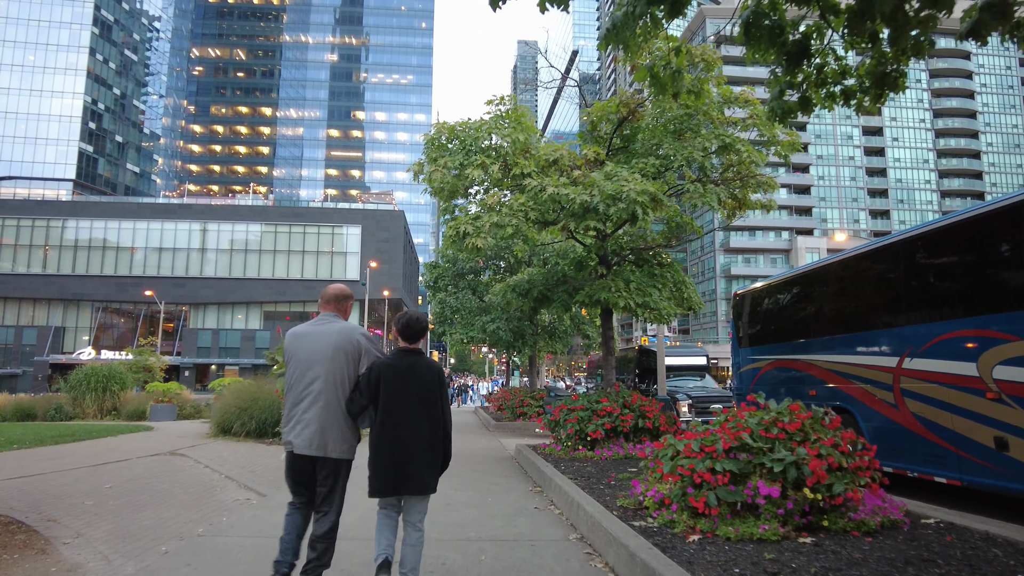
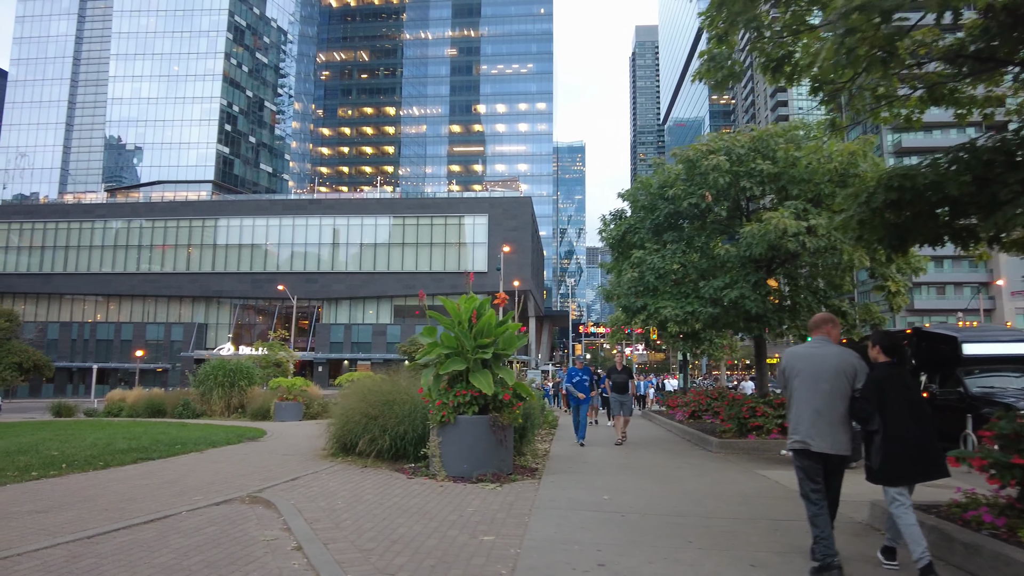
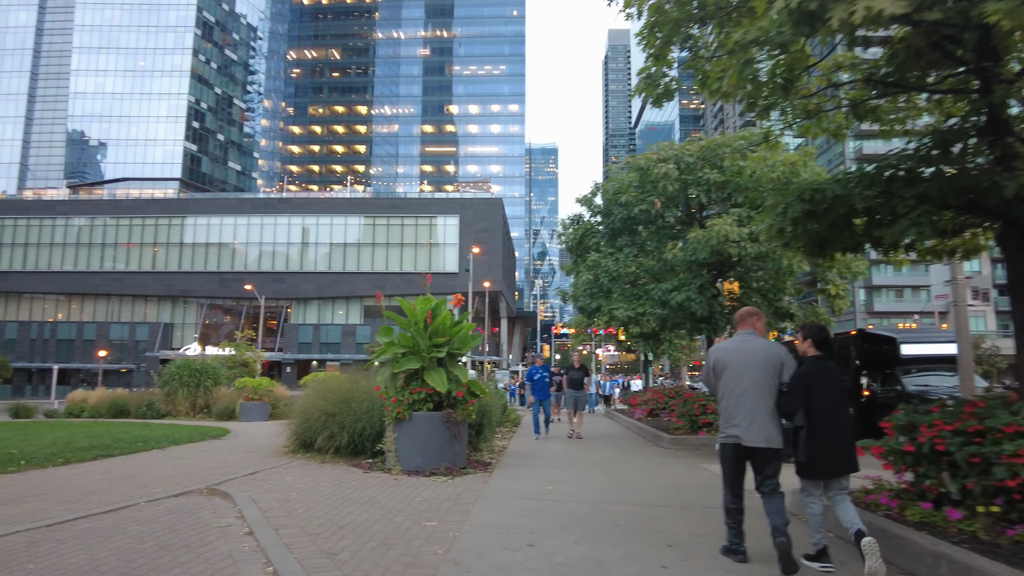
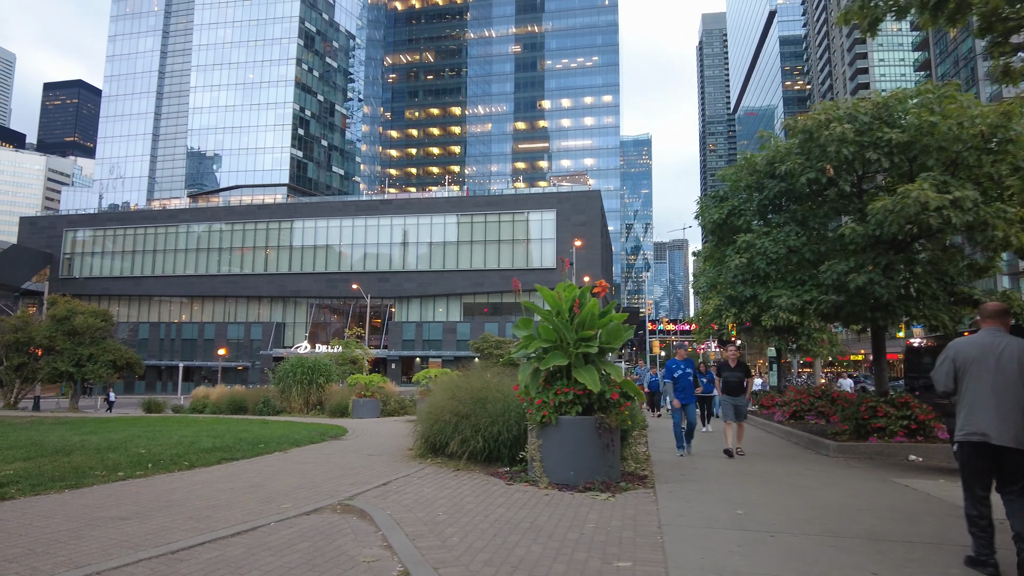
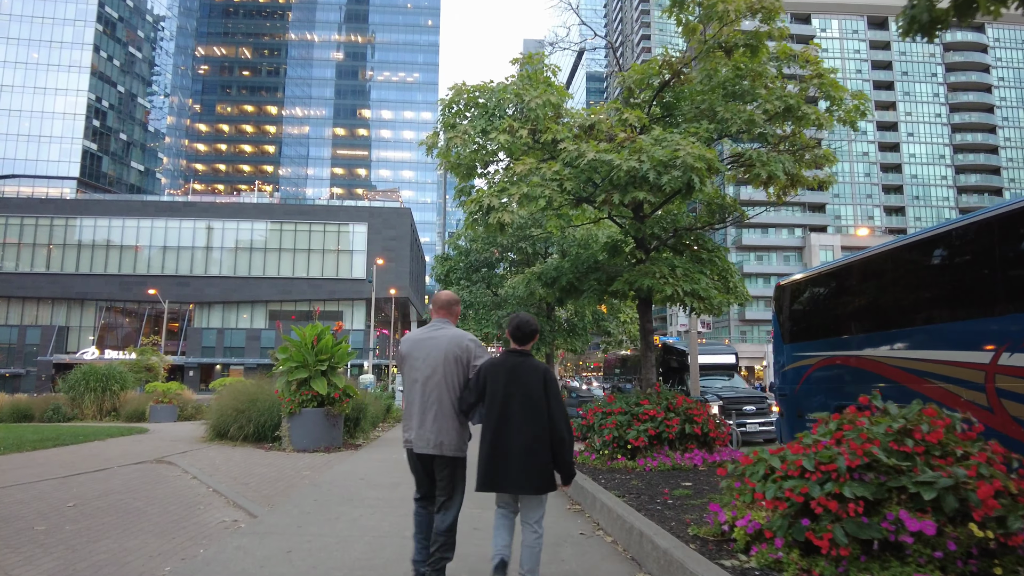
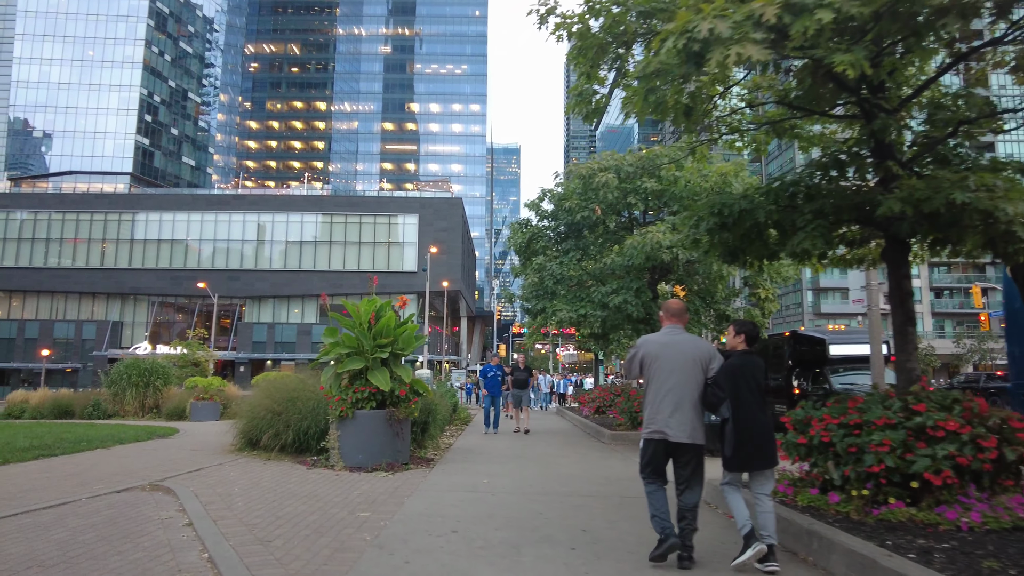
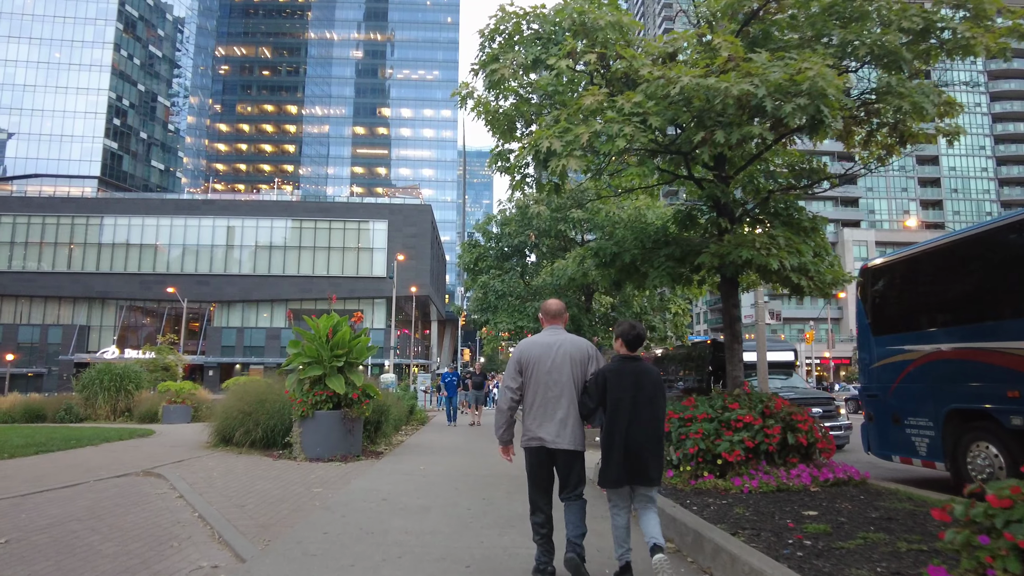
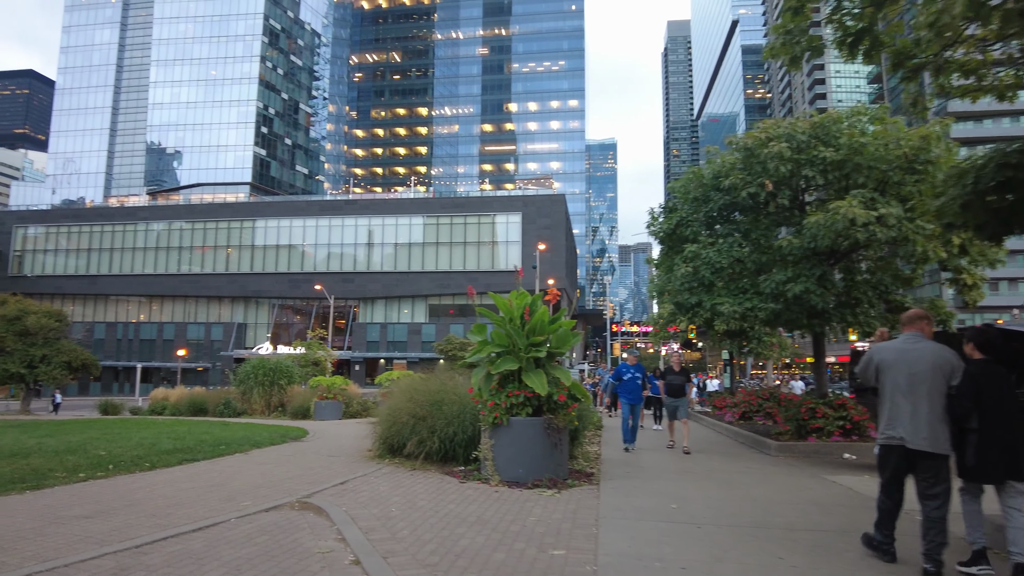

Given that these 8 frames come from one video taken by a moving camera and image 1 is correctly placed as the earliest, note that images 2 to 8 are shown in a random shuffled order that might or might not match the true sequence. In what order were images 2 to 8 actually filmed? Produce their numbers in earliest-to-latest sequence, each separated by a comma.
5, 7, 6, 3, 2, 8, 4
